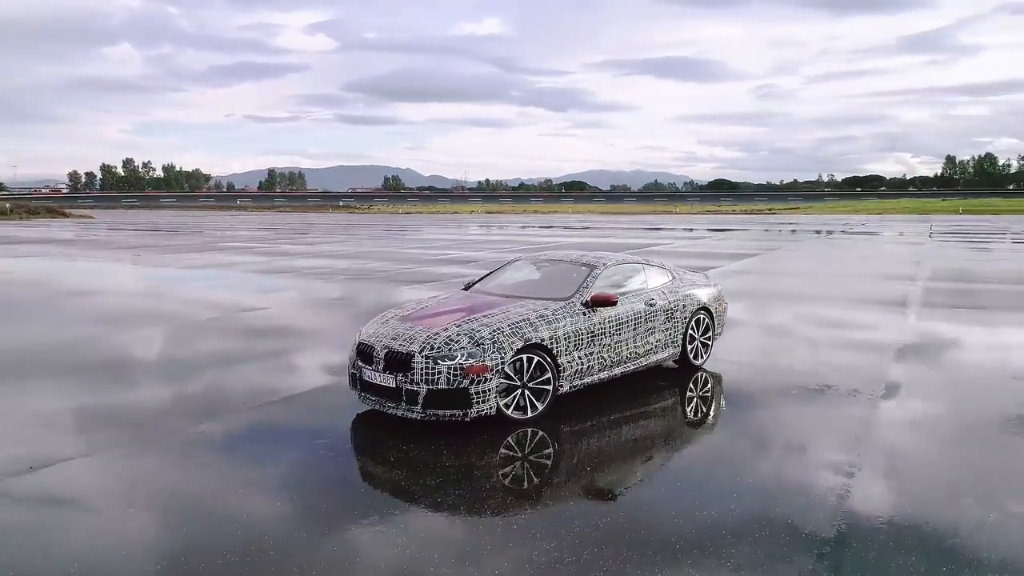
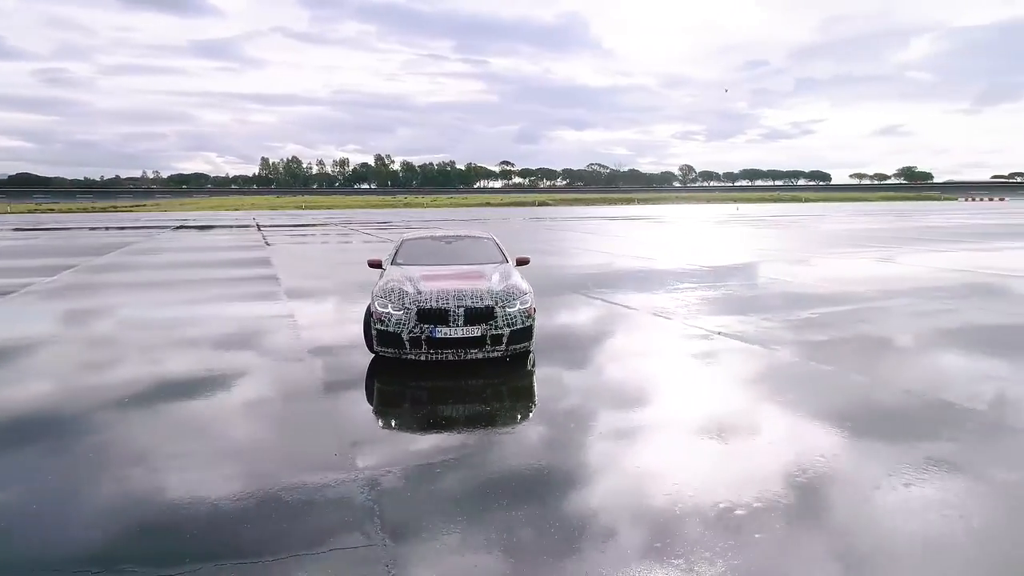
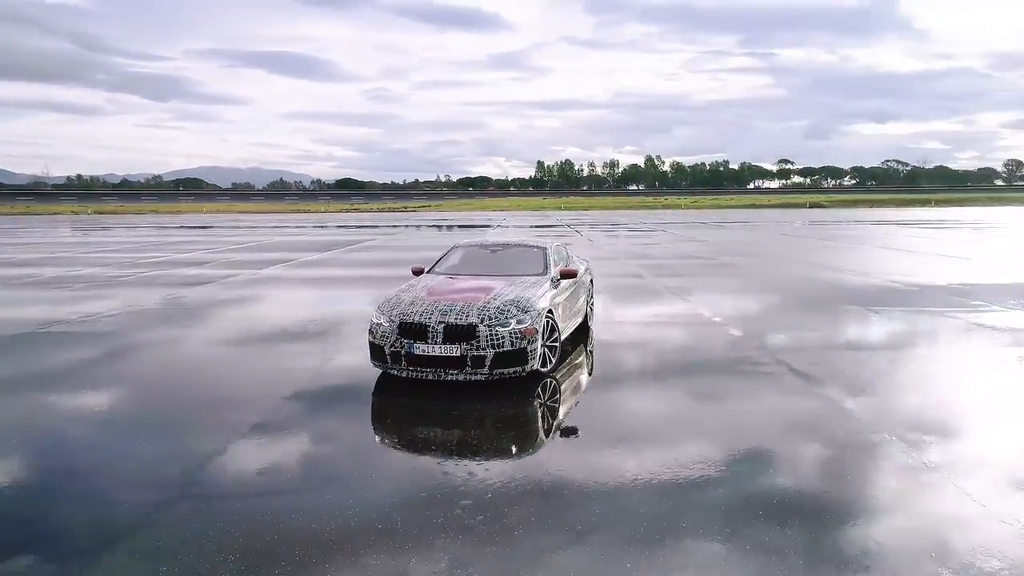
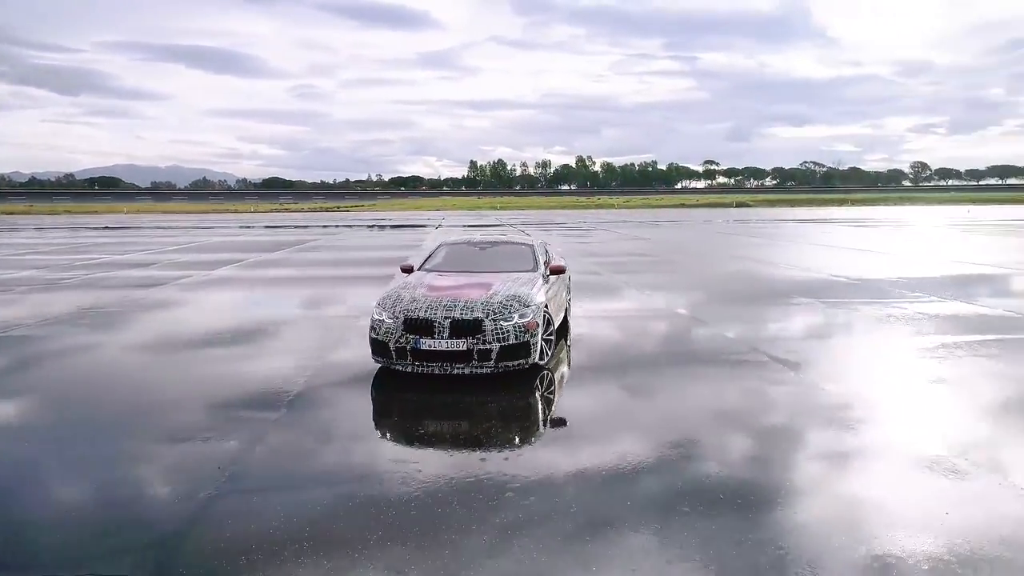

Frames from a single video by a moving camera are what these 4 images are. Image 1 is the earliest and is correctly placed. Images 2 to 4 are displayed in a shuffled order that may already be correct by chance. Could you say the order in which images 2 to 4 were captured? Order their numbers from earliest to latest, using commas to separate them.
3, 4, 2
